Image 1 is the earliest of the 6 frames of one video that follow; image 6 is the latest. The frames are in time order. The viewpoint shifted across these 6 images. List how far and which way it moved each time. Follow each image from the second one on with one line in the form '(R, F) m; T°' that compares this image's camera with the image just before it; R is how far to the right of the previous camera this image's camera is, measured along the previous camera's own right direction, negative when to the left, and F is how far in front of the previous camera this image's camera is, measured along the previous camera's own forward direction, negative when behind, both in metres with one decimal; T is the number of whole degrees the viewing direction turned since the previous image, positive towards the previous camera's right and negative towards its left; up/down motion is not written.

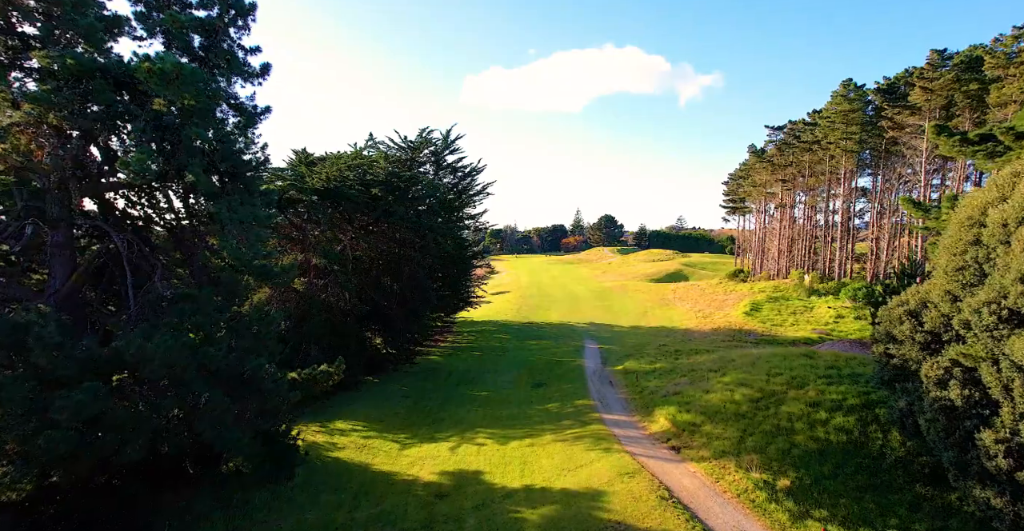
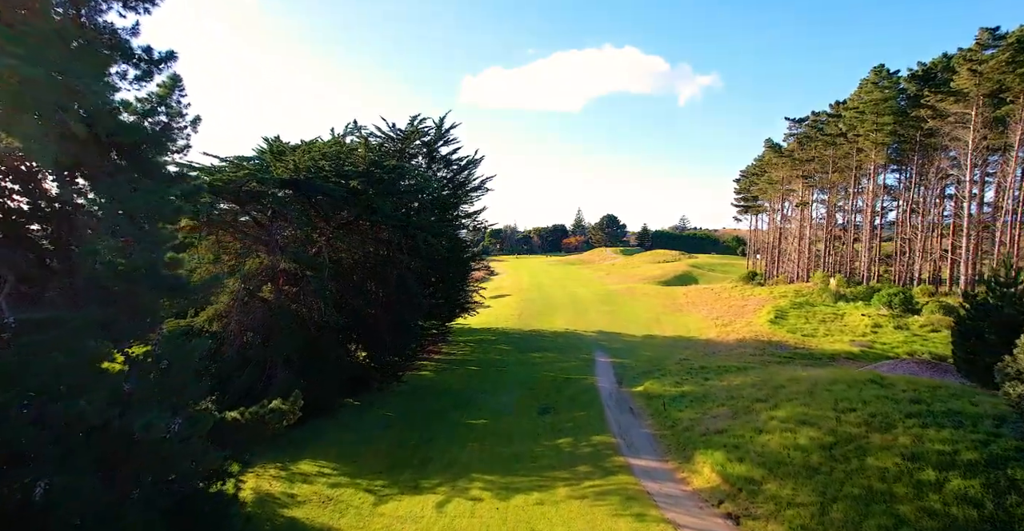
(-0.1, +3.4) m; 0°
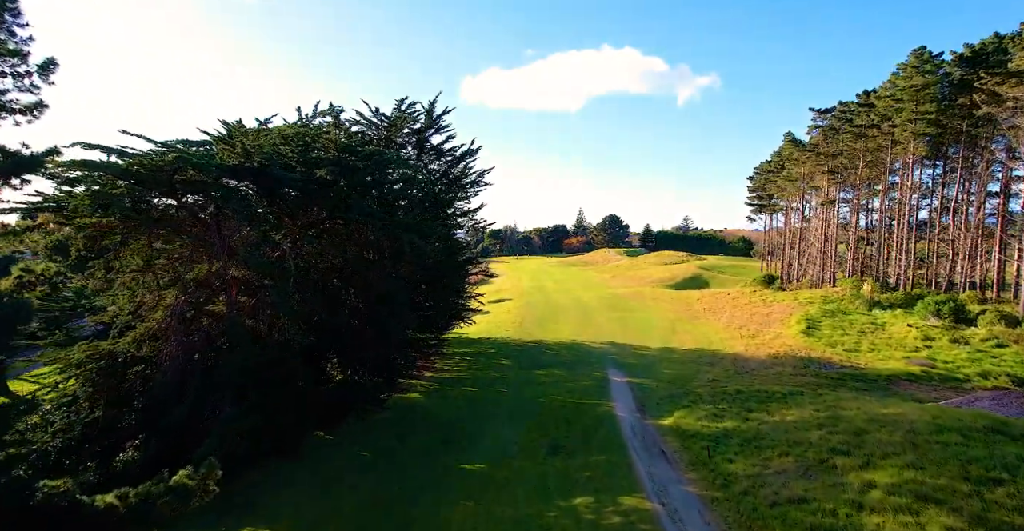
(-0.1, +3.8) m; 0°
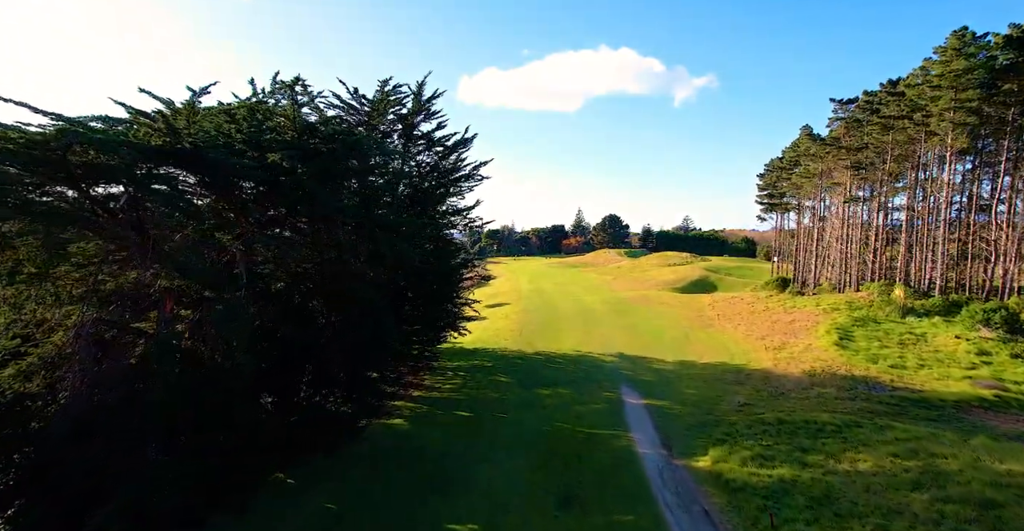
(-0.1, +3.3) m; 0°
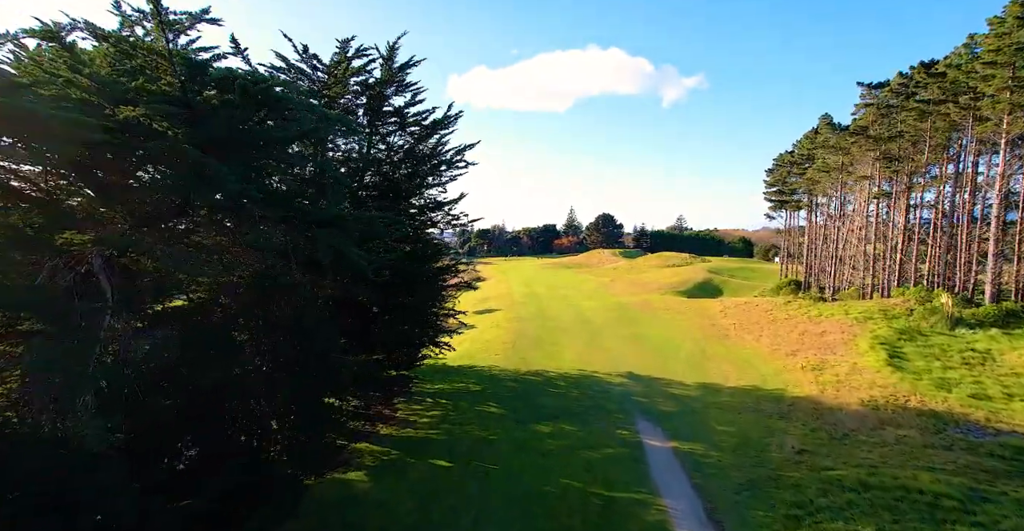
(0.0, +4.6) m; +1°
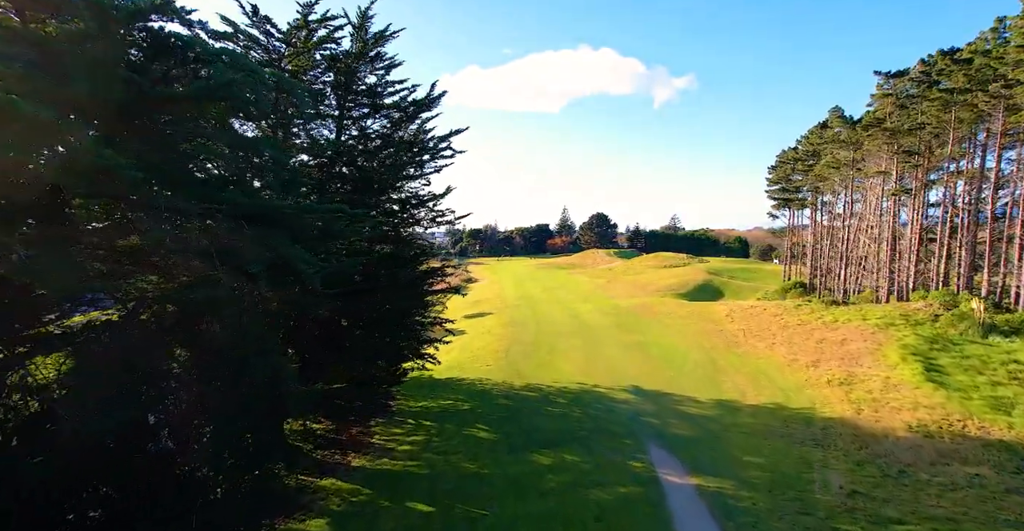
(0.0, +2.7) m; +1°
